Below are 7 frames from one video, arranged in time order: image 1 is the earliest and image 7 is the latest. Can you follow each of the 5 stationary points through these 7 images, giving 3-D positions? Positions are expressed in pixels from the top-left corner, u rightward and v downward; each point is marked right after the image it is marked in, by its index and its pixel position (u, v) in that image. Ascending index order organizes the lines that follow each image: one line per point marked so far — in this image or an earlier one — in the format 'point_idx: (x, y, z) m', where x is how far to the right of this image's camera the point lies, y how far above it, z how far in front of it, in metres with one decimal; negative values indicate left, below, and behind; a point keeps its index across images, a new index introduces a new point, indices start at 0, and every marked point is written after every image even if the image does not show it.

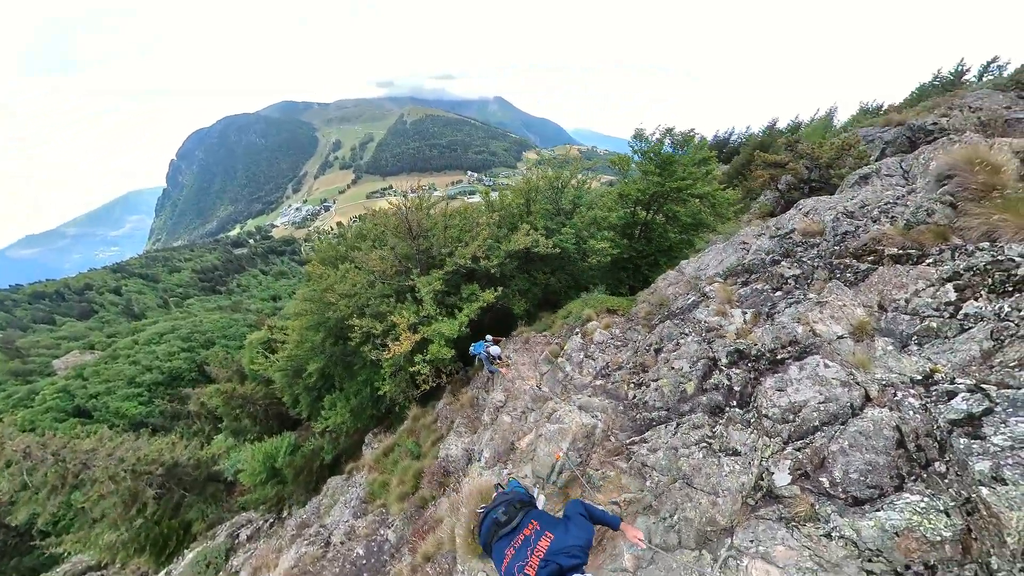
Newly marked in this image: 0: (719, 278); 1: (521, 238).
0: (+4.5, +0.2, +8.1) m
1: (+0.4, +2.6, +19.0) m
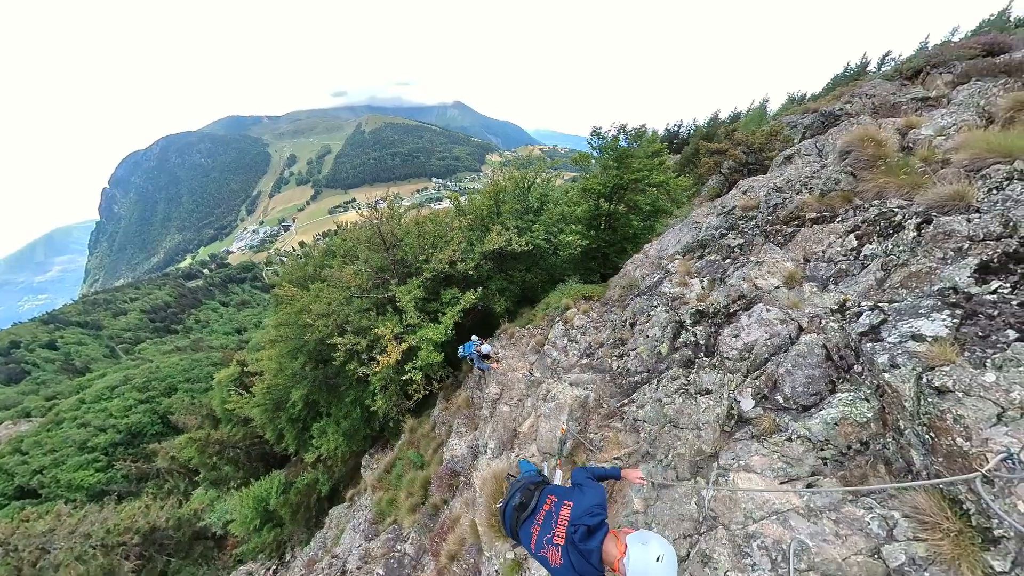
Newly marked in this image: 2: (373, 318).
0: (+4.1, +0.8, +9.2) m
1: (-0.9, +2.6, +19.8) m
2: (-7.0, -1.7, +18.7) m
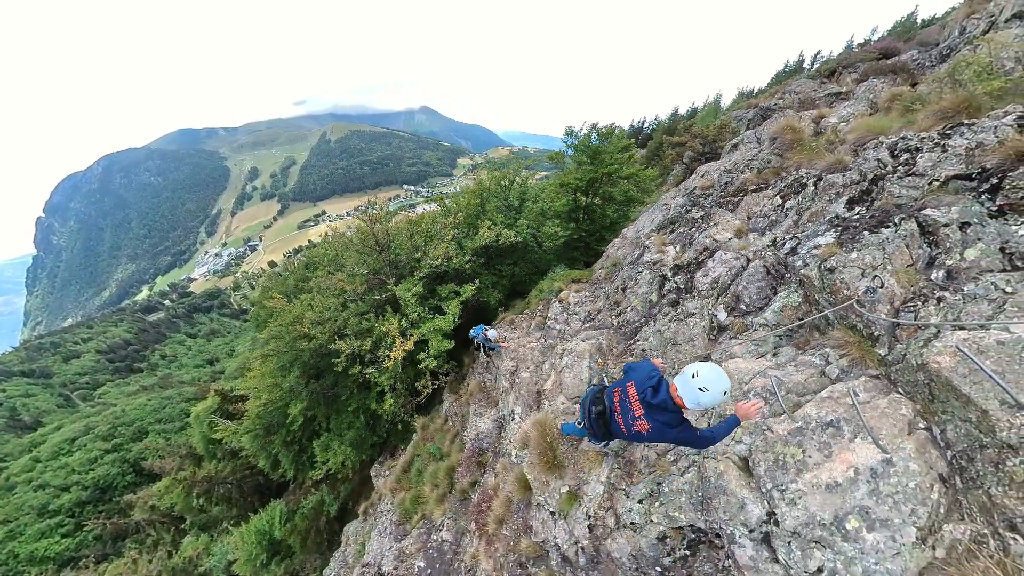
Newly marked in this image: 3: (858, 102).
0: (+4.2, +1.7, +11.1) m
1: (-1.6, +3.0, +21.4) m
2: (-7.2, -1.6, +20.0) m
3: (+9.9, +5.3, +10.7) m
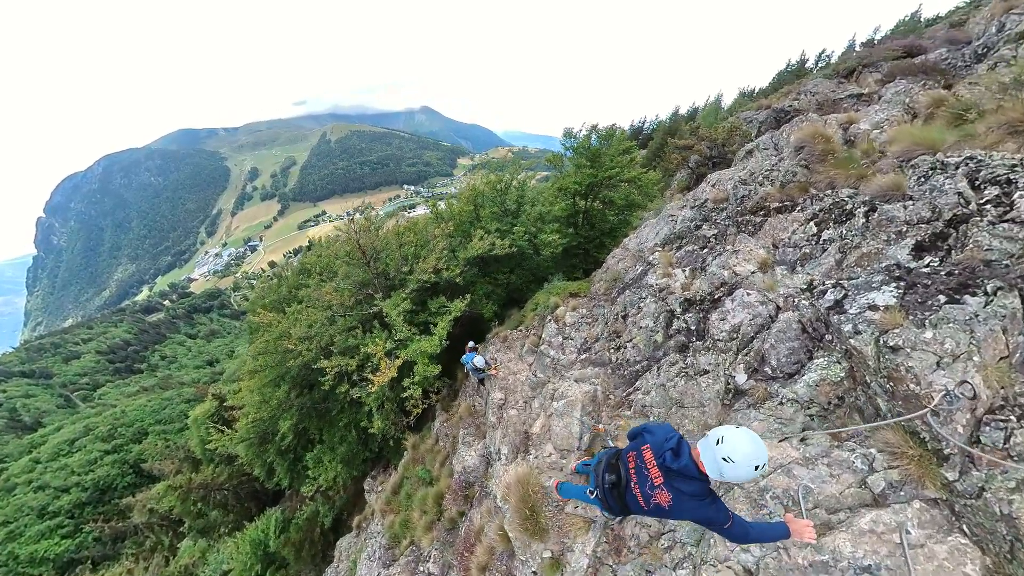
0: (+3.9, +1.1, +9.9) m
1: (-1.8, +2.4, +20.2) m
2: (-7.5, -2.3, +18.8) m
3: (+9.6, +4.6, +9.5) m
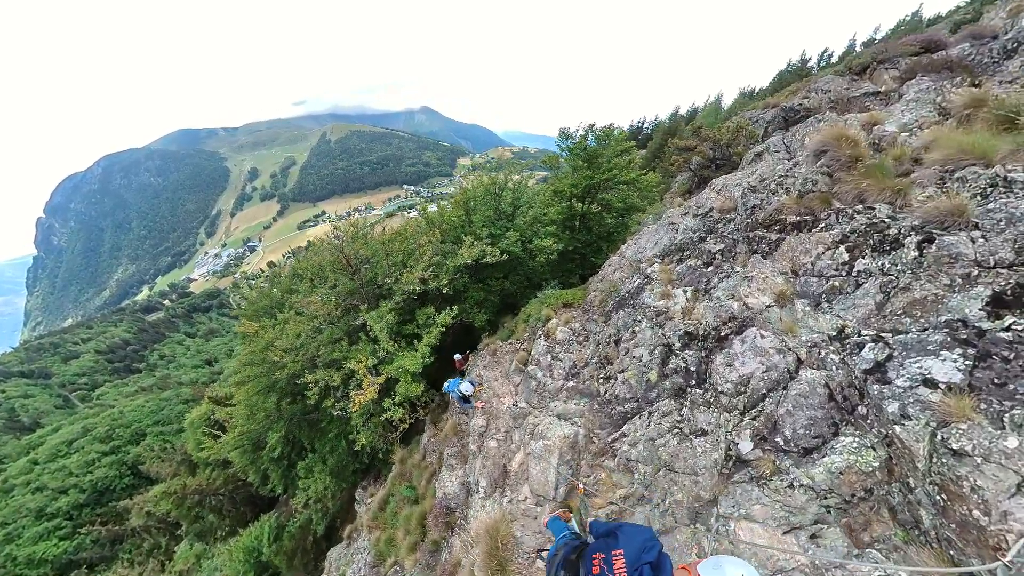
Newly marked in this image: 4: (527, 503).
0: (+3.5, +0.6, +8.8) m
1: (-2.3, +2.0, +19.1) m
2: (-7.9, -2.7, +17.8) m
3: (+9.2, +4.2, +8.4) m
4: (+0.3, -3.8, +6.5) m
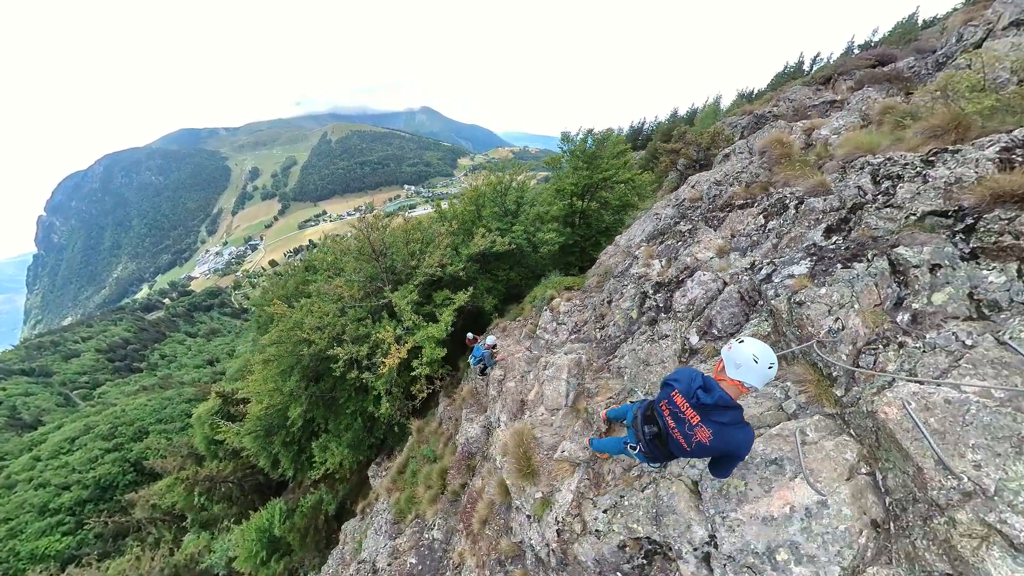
0: (+3.9, +1.3, +11.0) m
1: (-1.9, +2.7, +21.4) m
2: (-7.5, -2.0, +20.0) m
3: (+9.6, +4.9, +10.7) m
4: (+0.7, -3.1, +8.7) m
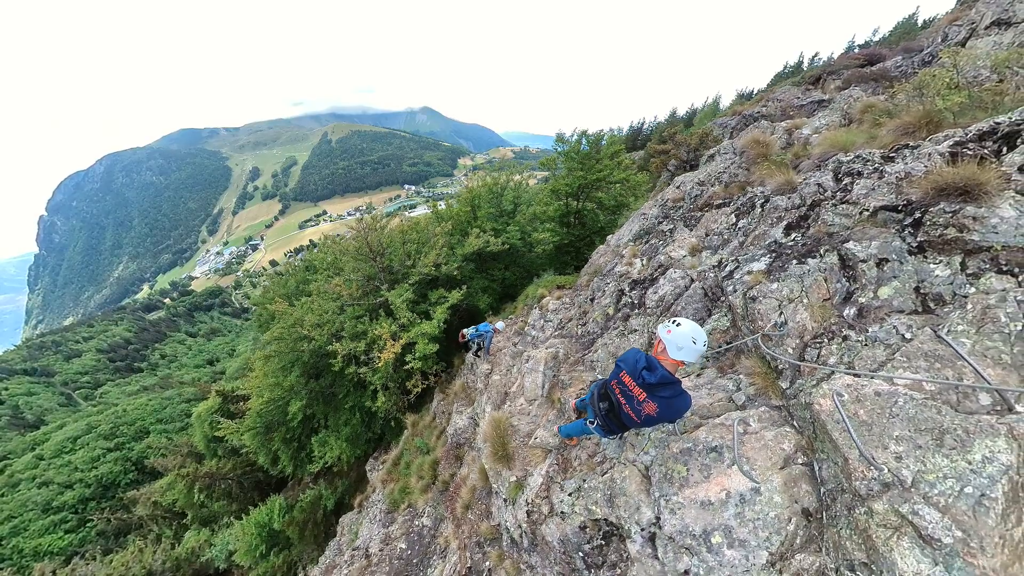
0: (+3.5, +1.4, +11.2) m
1: (-2.3, +2.8, +21.6) m
2: (-7.9, -1.9, +20.2) m
3: (+9.2, +4.9, +10.8) m
4: (+0.3, -3.0, +8.9) m
